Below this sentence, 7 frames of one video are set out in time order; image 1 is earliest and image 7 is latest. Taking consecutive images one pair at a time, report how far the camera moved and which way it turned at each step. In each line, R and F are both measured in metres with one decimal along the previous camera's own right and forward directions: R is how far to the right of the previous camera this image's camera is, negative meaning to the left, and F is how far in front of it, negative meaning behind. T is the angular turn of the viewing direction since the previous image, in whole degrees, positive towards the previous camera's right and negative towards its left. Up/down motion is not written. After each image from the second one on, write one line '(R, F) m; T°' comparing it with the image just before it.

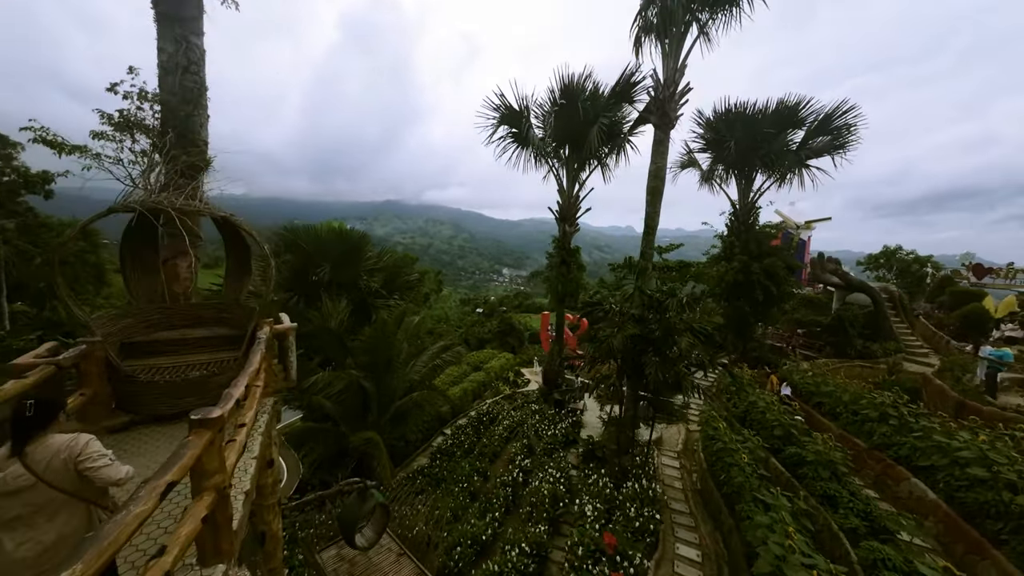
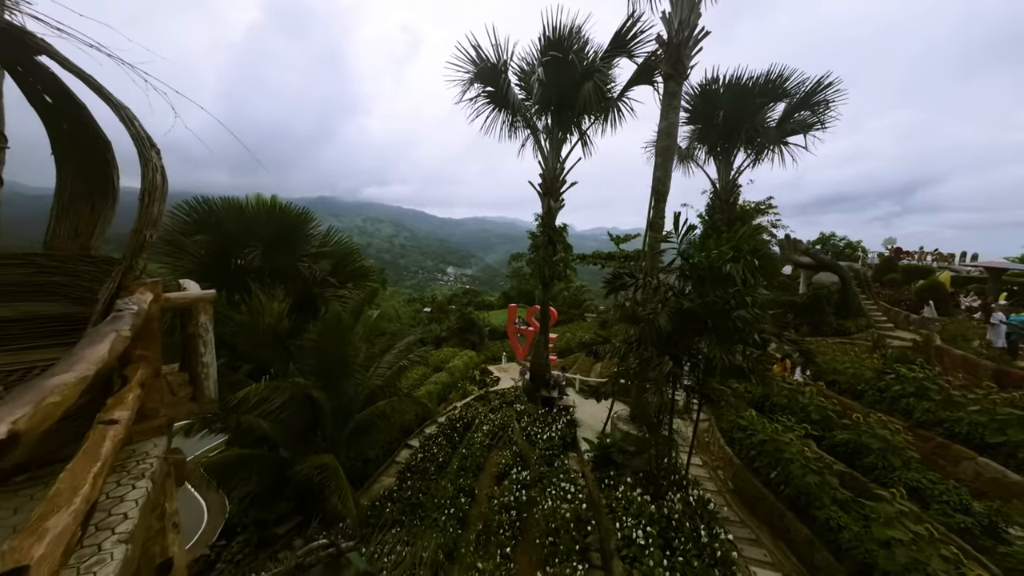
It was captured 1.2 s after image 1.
(-0.8, +1.3) m; +9°
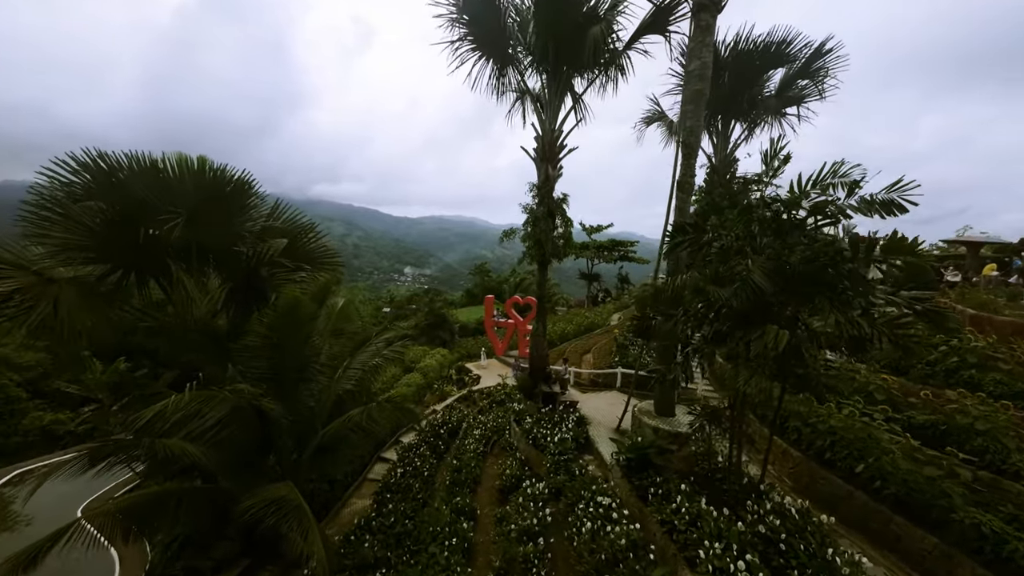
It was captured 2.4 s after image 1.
(-0.7, +1.2) m; +6°
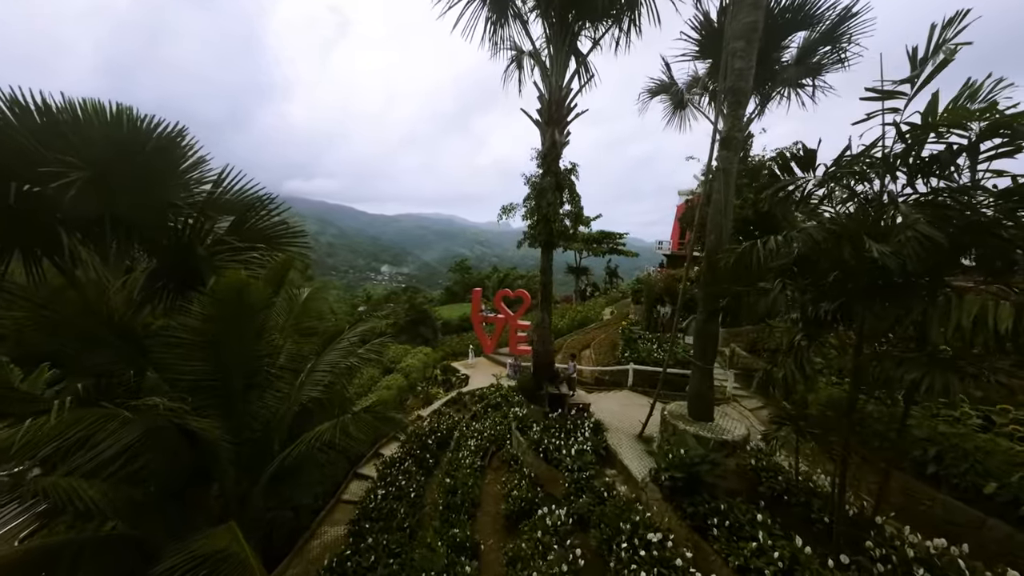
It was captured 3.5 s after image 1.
(-0.4, +1.1) m; +3°
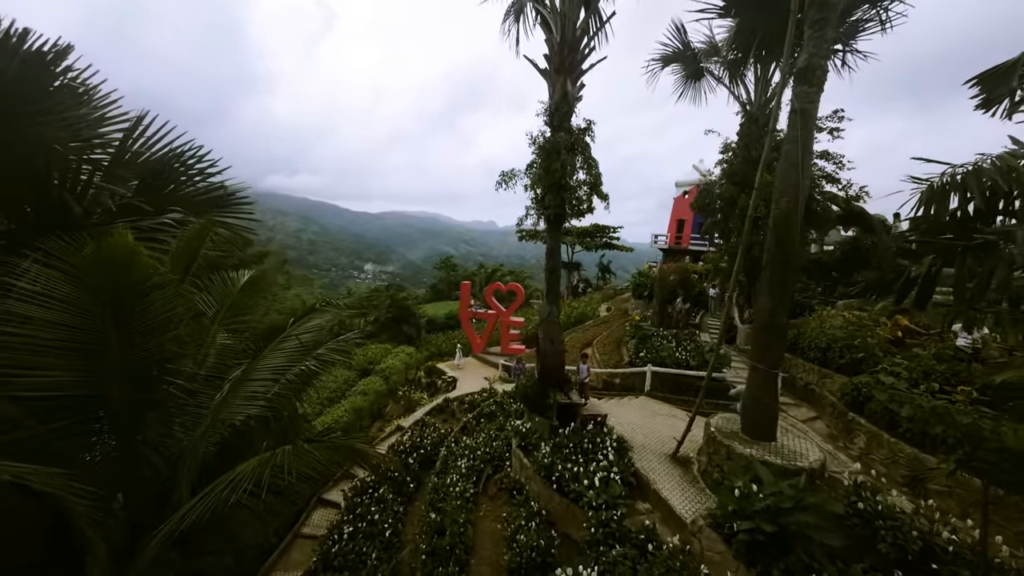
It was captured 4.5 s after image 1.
(-0.2, +1.2) m; +2°
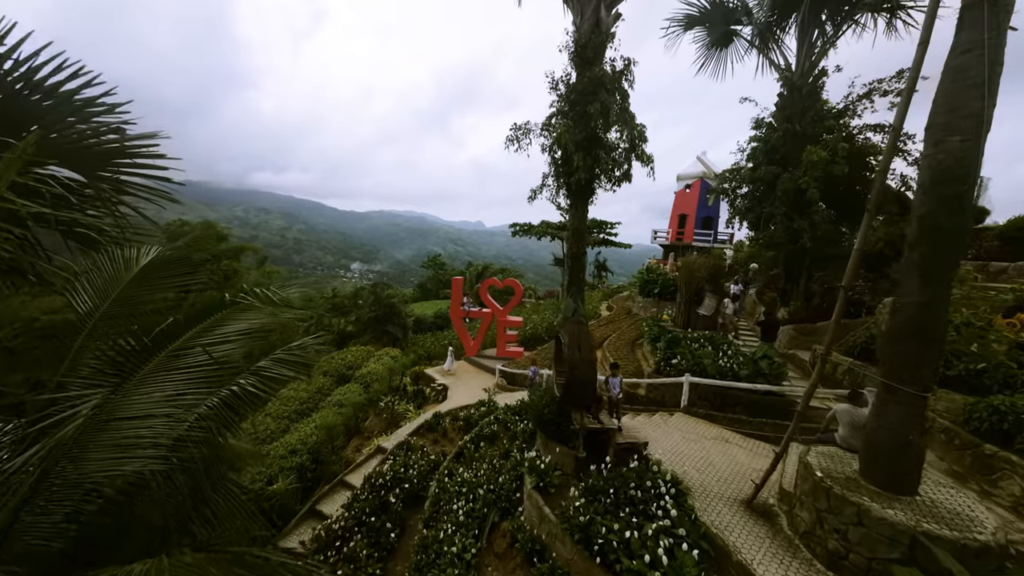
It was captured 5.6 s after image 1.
(-0.3, +1.2) m; +2°
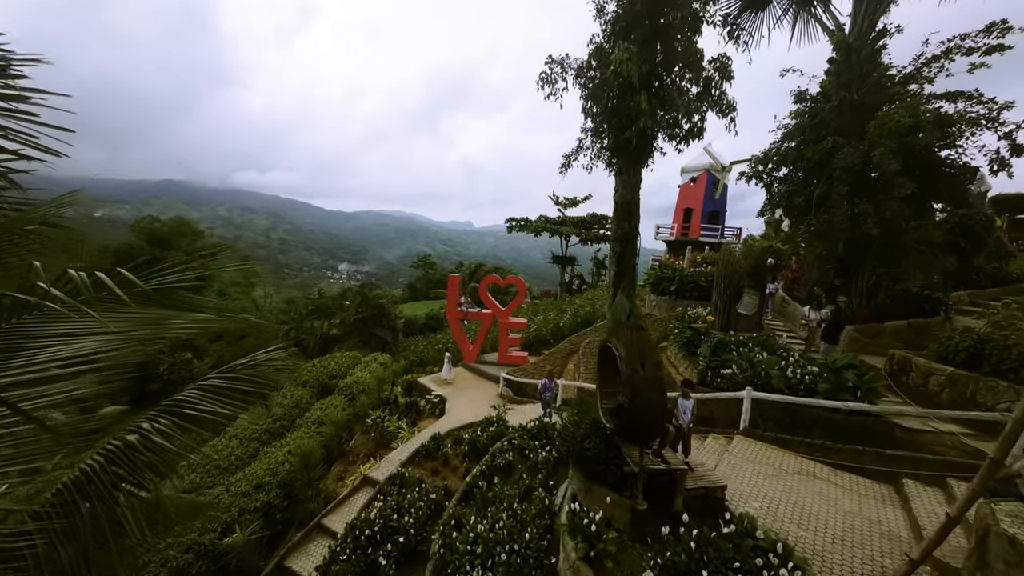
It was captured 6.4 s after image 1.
(-0.4, +1.1) m; +2°
